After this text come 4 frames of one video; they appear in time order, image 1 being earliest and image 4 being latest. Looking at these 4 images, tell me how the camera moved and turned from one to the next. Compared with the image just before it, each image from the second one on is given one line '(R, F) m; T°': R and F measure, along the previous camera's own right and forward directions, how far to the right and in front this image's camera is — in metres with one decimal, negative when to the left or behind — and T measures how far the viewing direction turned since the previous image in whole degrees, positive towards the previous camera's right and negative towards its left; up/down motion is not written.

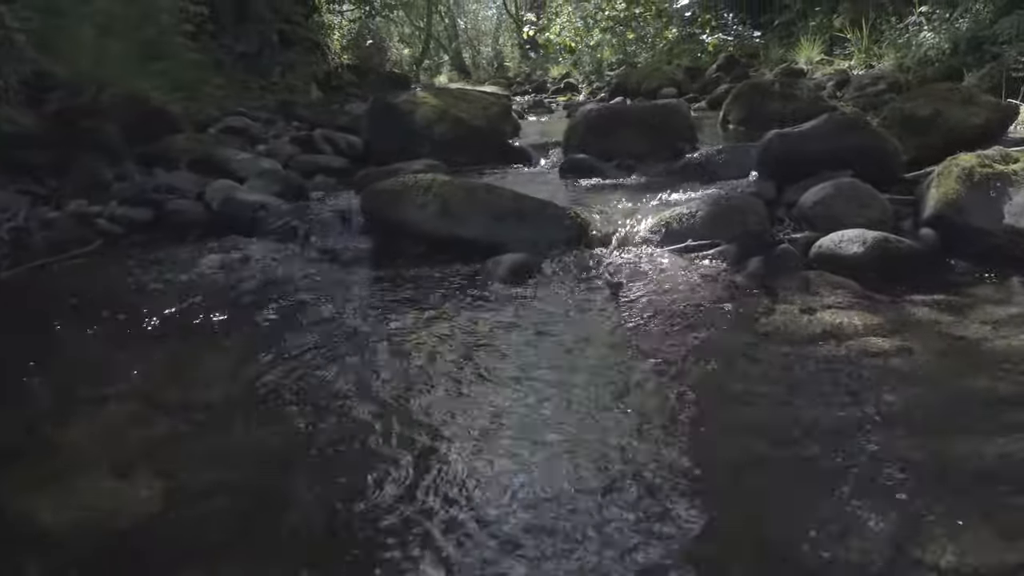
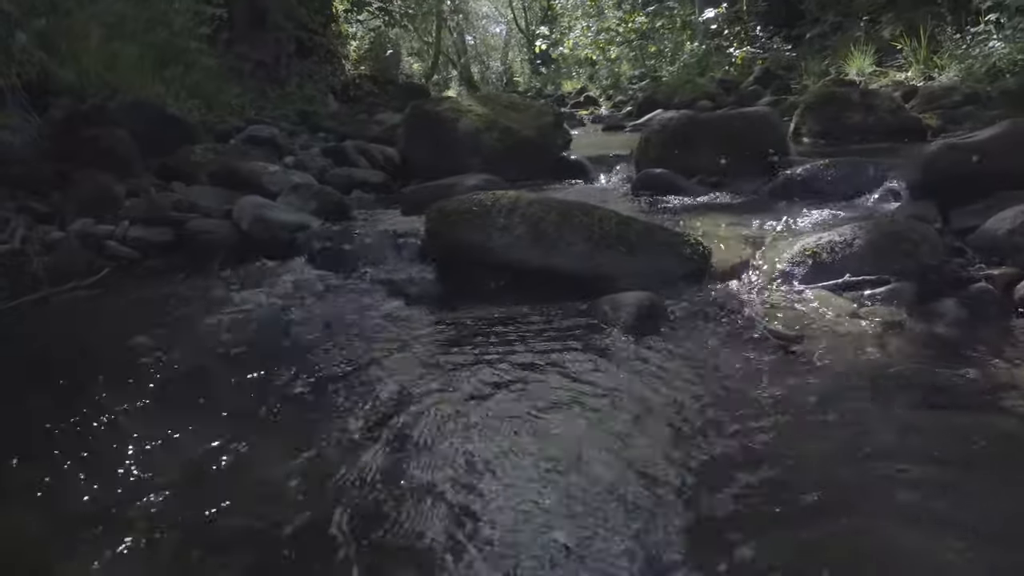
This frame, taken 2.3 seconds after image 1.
(-0.4, +1.0) m; 0°
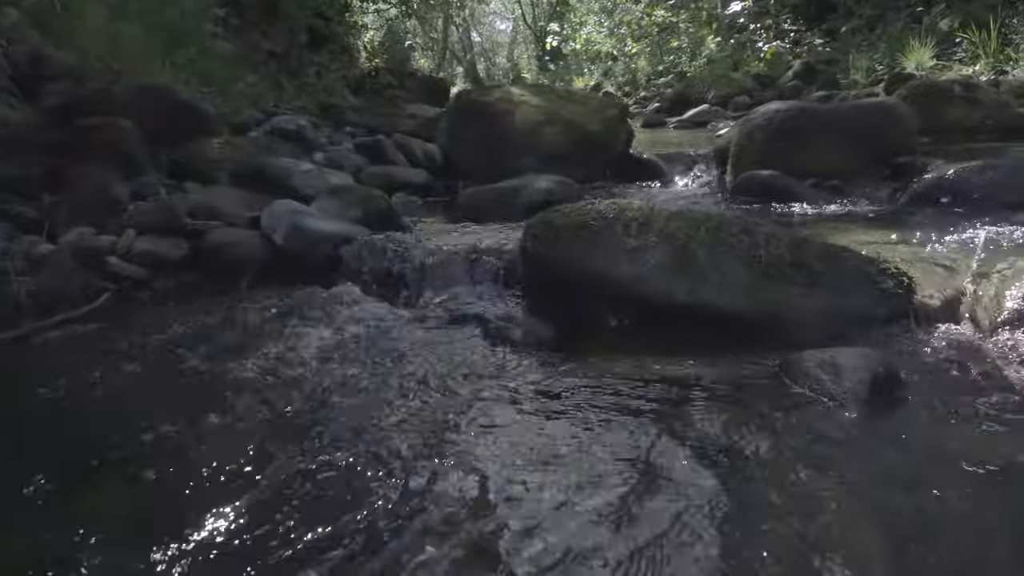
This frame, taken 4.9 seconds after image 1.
(-0.4, +1.2) m; 0°
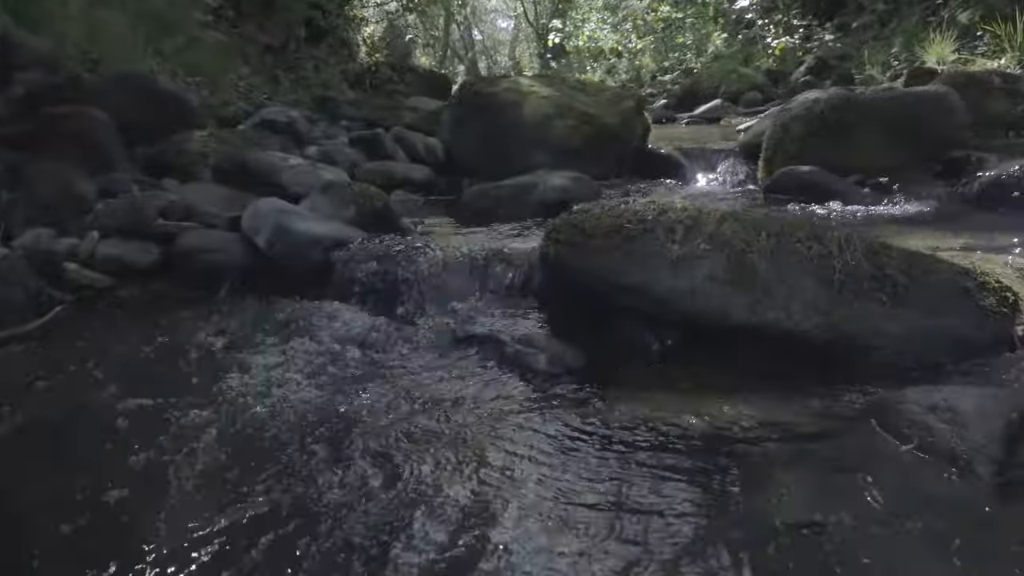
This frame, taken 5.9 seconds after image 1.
(-0.1, +0.6) m; 0°
